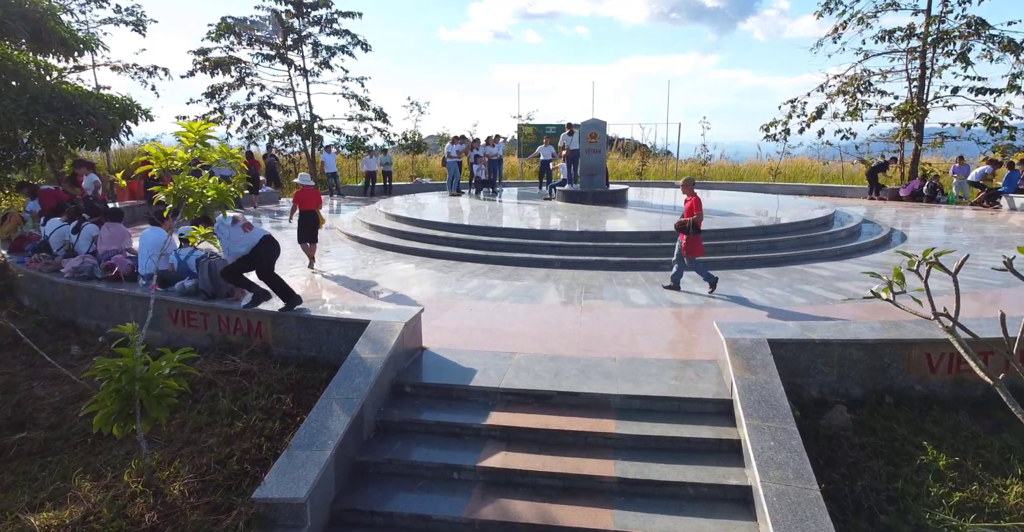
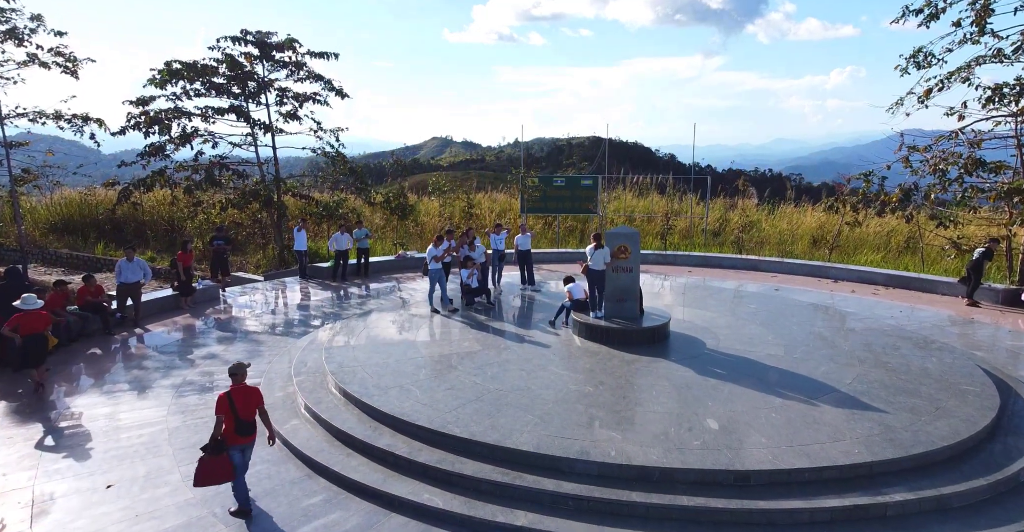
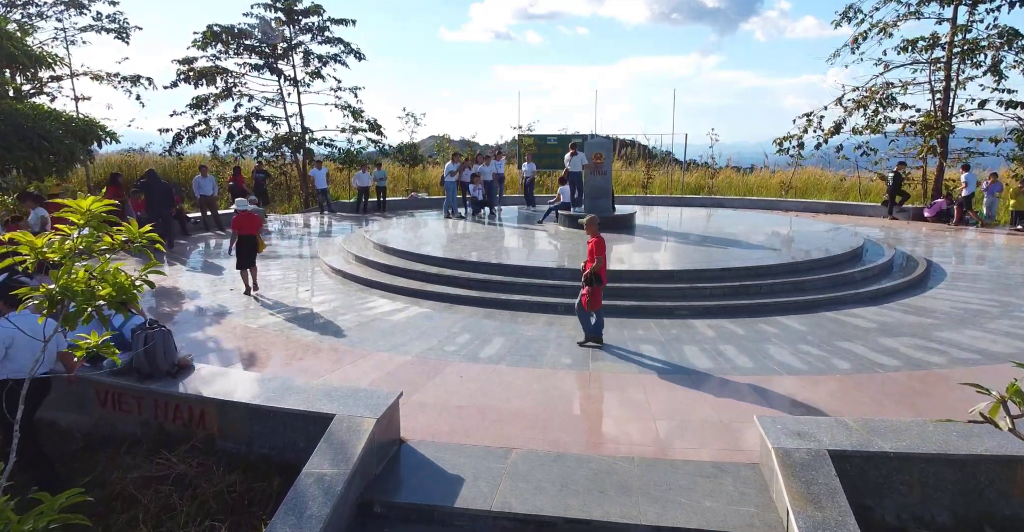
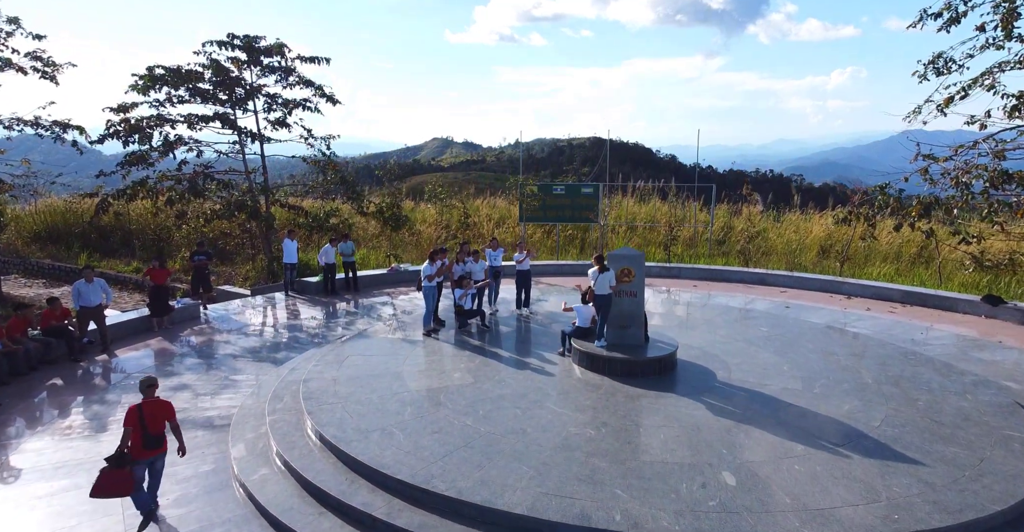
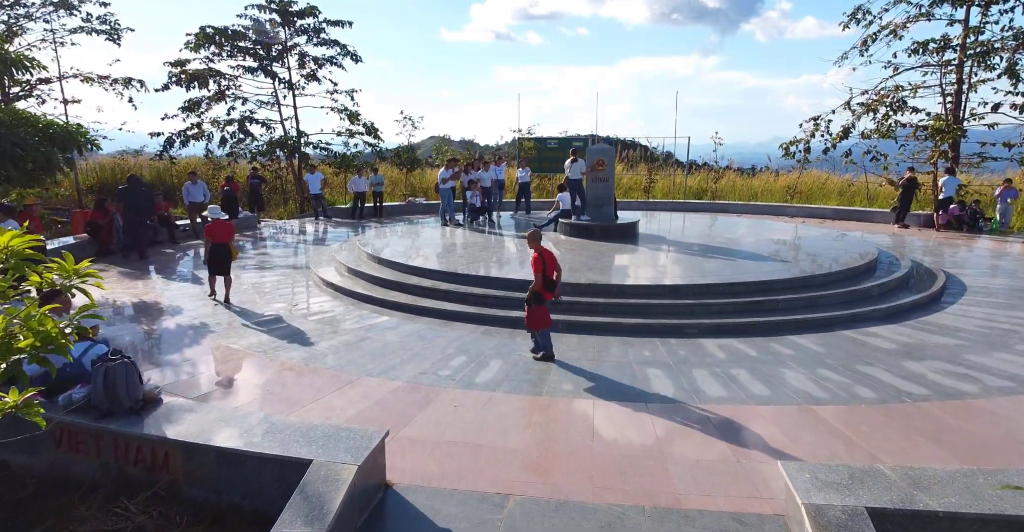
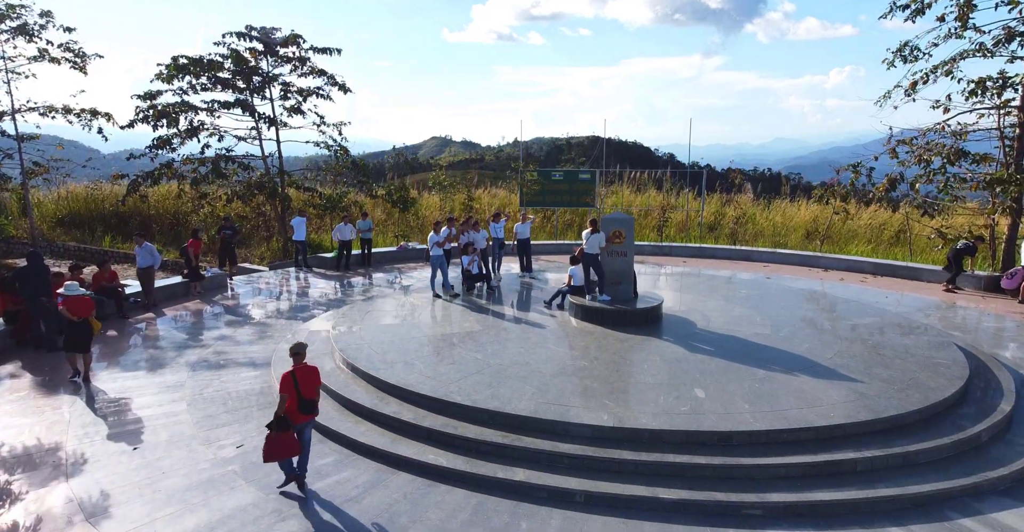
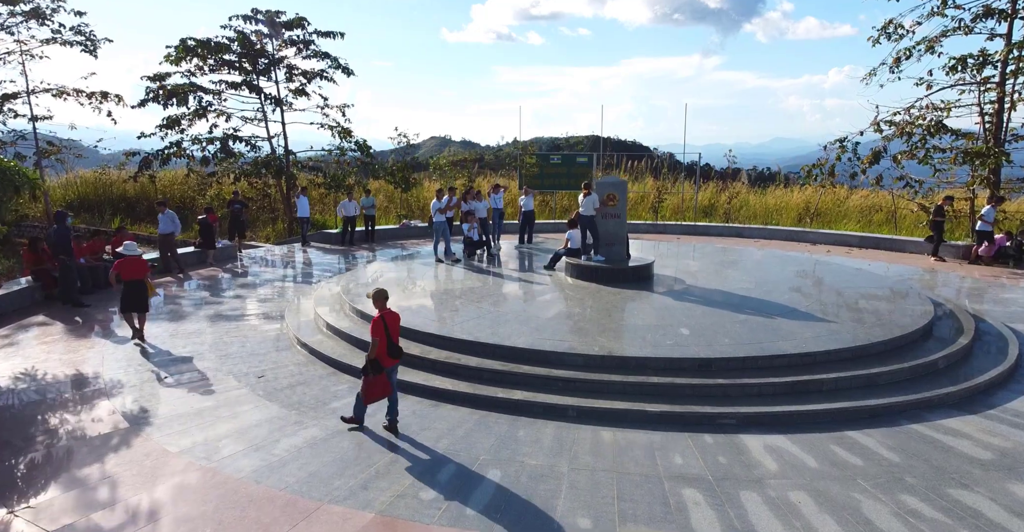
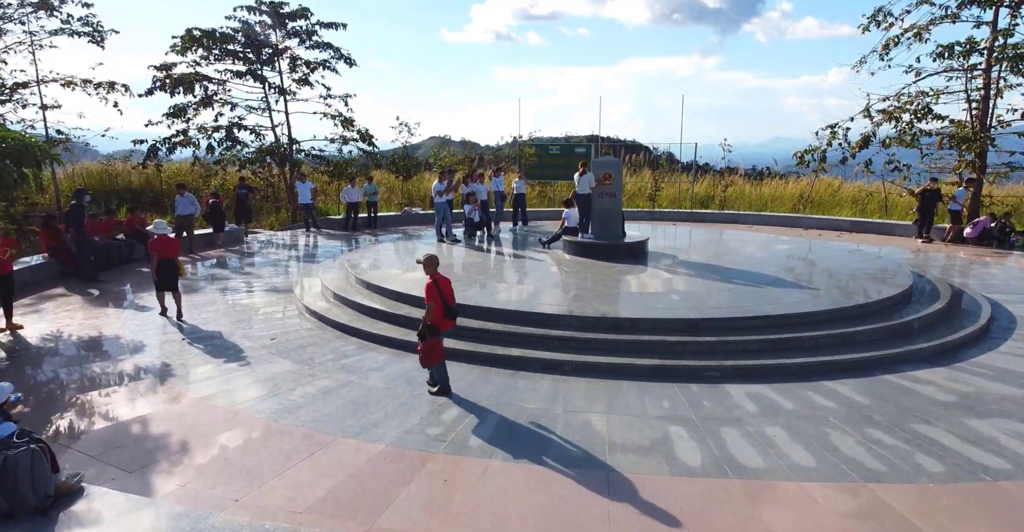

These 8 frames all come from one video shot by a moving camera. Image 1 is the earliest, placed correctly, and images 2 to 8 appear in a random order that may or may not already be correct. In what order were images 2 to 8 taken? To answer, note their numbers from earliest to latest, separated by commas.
3, 5, 8, 7, 6, 2, 4
